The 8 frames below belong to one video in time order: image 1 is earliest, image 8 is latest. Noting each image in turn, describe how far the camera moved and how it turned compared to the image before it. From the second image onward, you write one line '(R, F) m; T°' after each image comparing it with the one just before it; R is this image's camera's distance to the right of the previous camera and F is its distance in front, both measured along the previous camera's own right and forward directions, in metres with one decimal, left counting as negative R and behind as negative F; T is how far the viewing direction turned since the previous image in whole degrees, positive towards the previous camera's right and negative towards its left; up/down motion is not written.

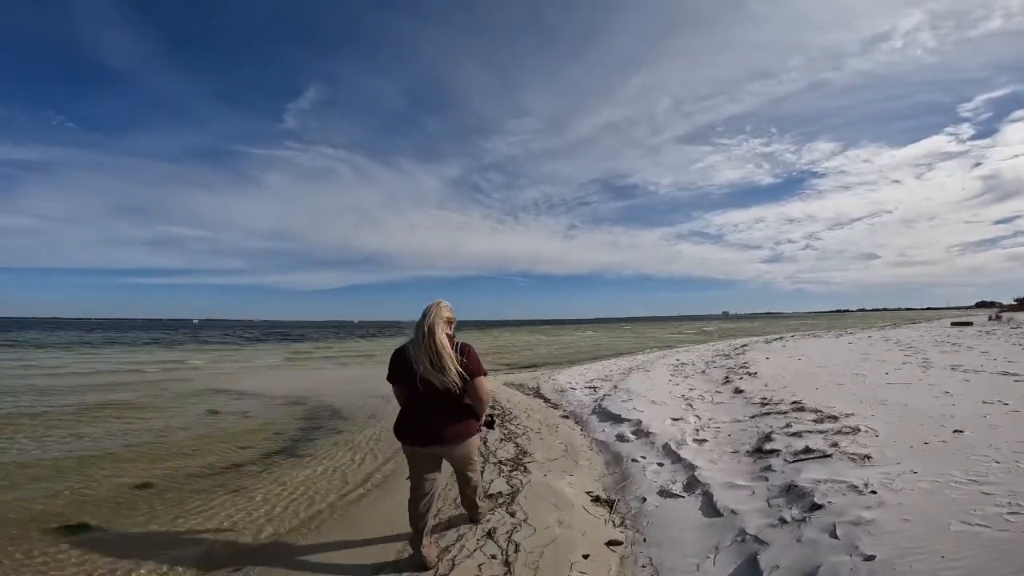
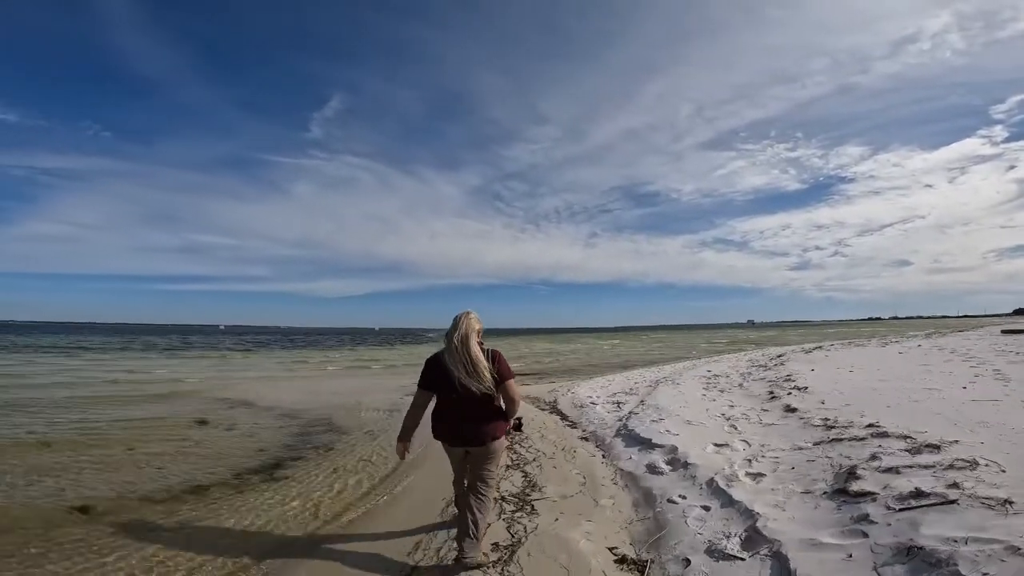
(+0.2, +1.4) m; -2°
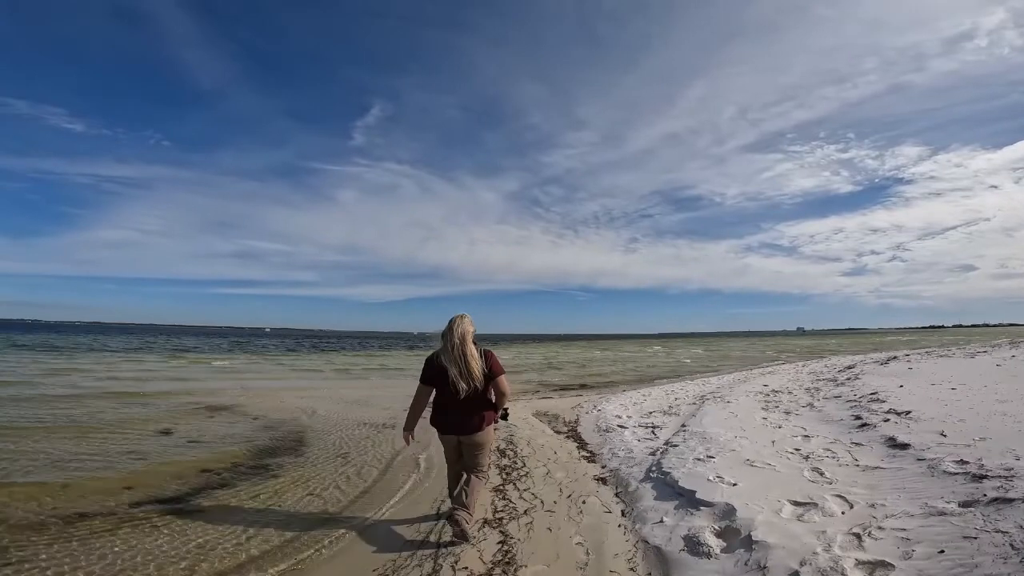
(+0.6, +2.2) m; -4°
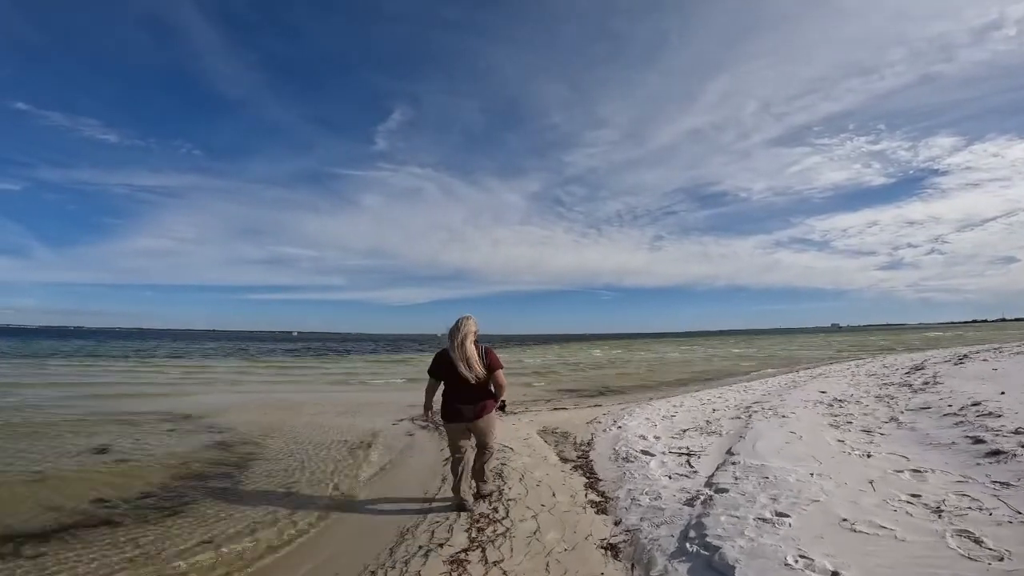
(+0.5, +2.1) m; -3°
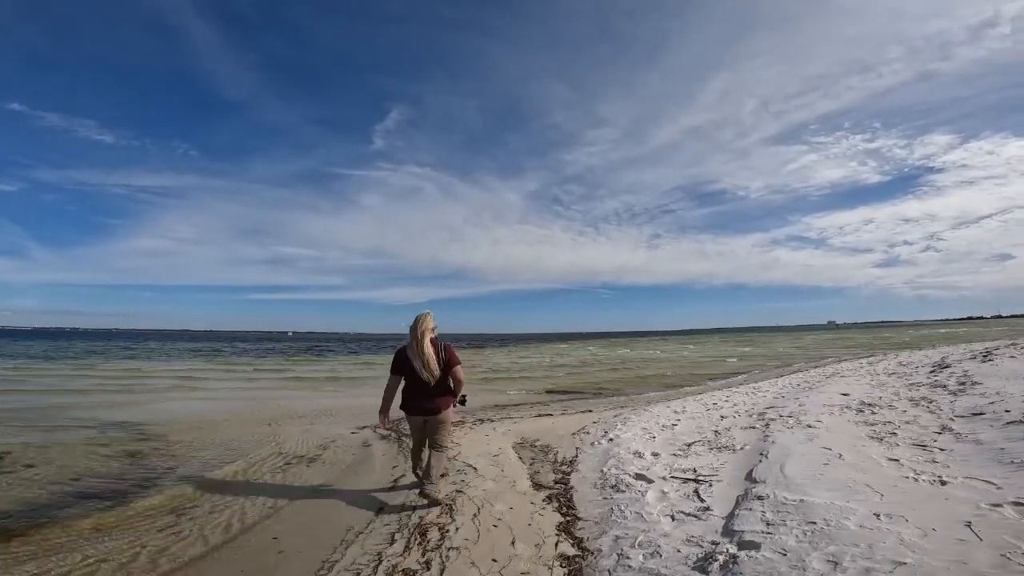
(+0.4, +1.5) m; 0°
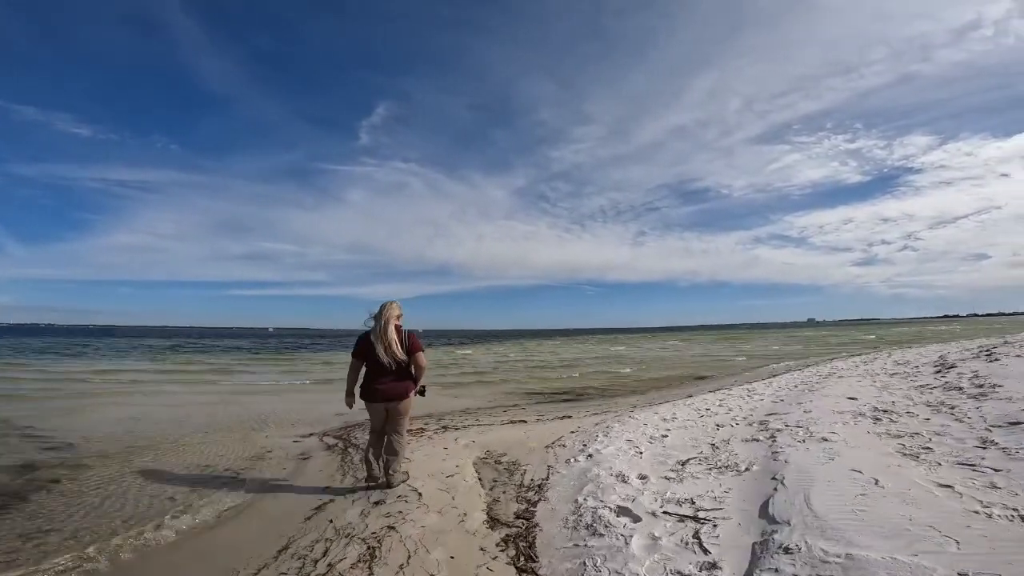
(+0.3, +1.2) m; +2°
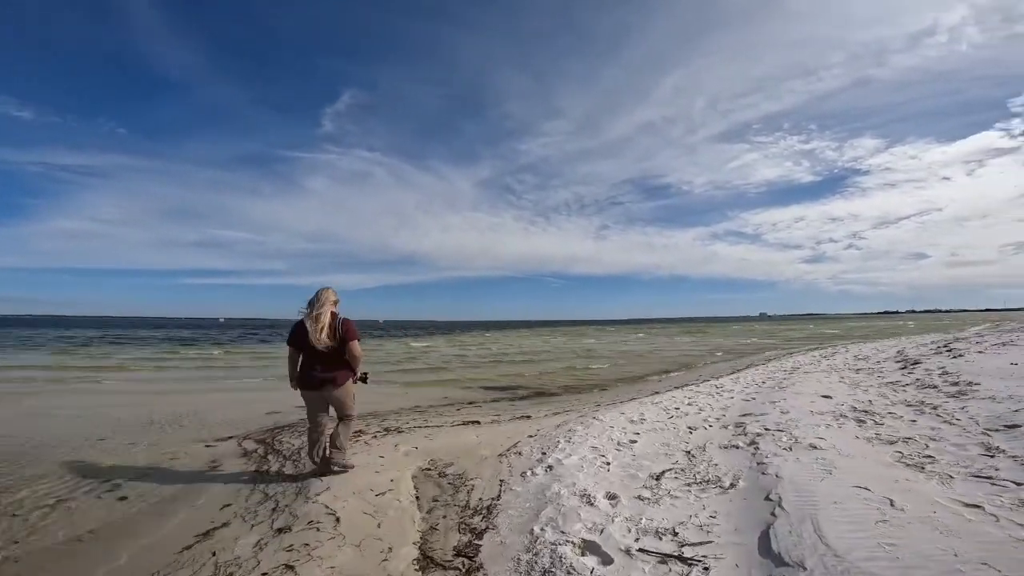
(+0.1, +0.9) m; +4°
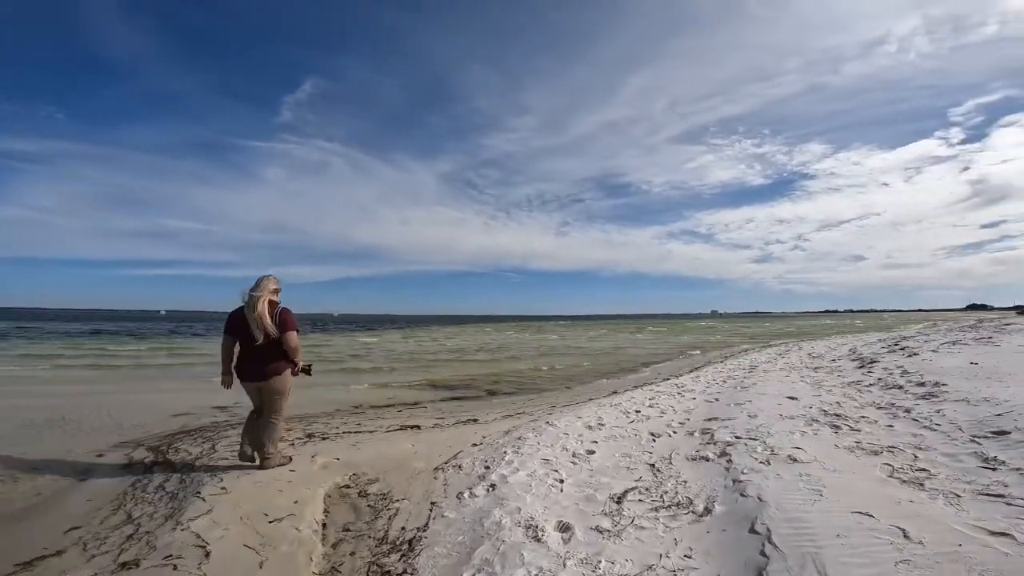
(+0.2, +0.9) m; +4°
